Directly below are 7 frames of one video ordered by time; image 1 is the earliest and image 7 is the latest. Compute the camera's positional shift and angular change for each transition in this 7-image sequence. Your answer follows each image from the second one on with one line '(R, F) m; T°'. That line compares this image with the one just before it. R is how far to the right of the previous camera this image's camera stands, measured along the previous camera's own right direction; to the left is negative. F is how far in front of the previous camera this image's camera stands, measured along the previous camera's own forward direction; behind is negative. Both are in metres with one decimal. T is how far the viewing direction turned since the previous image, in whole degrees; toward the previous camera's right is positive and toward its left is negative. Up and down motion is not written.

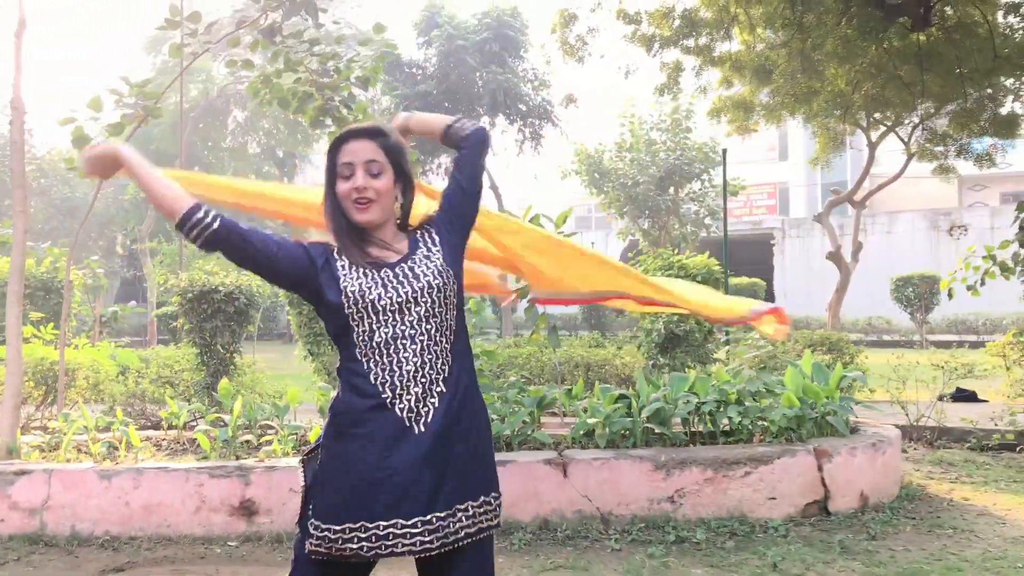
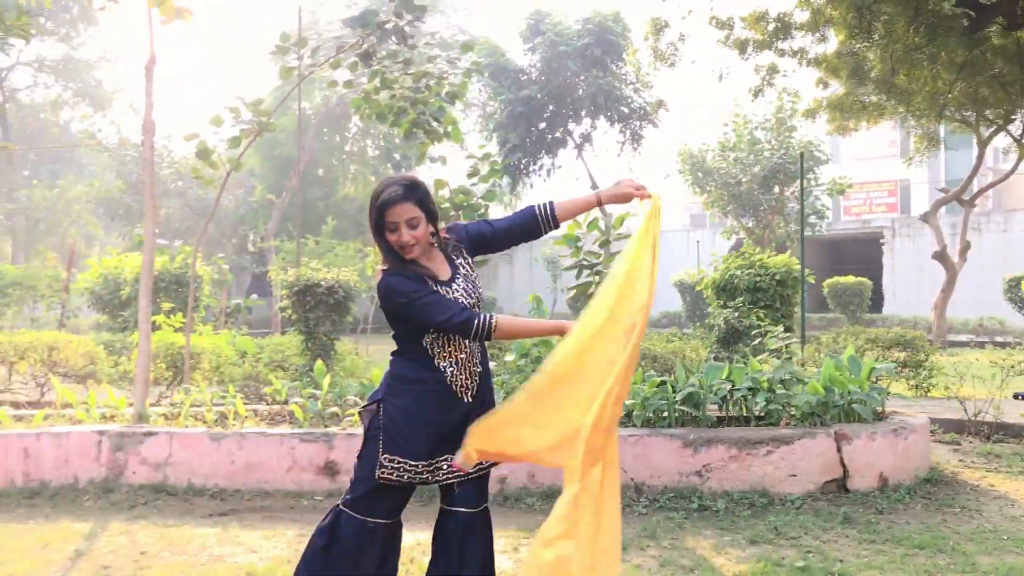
(+0.3, -0.5) m; -7°
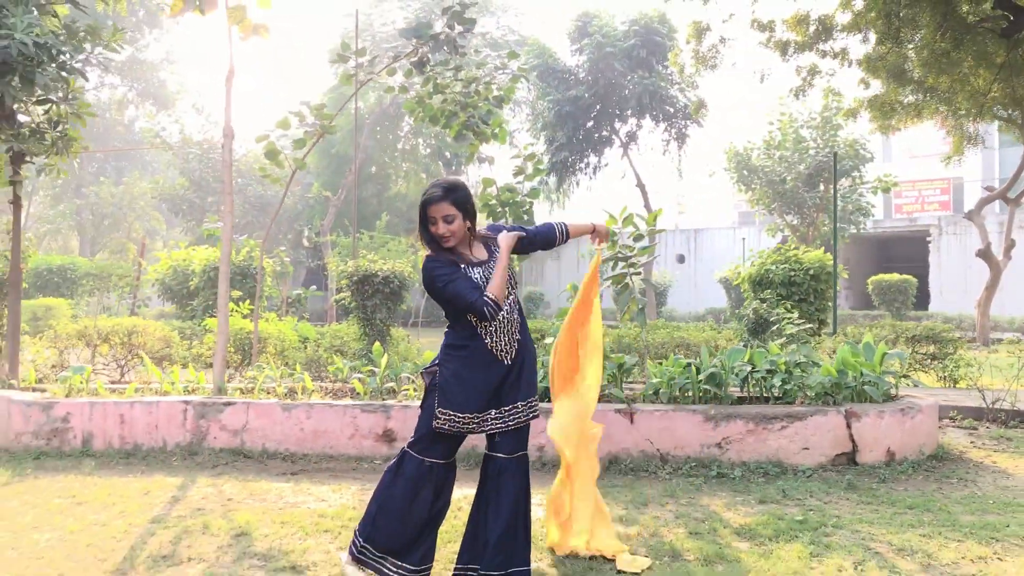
(0.0, -0.5) m; -3°
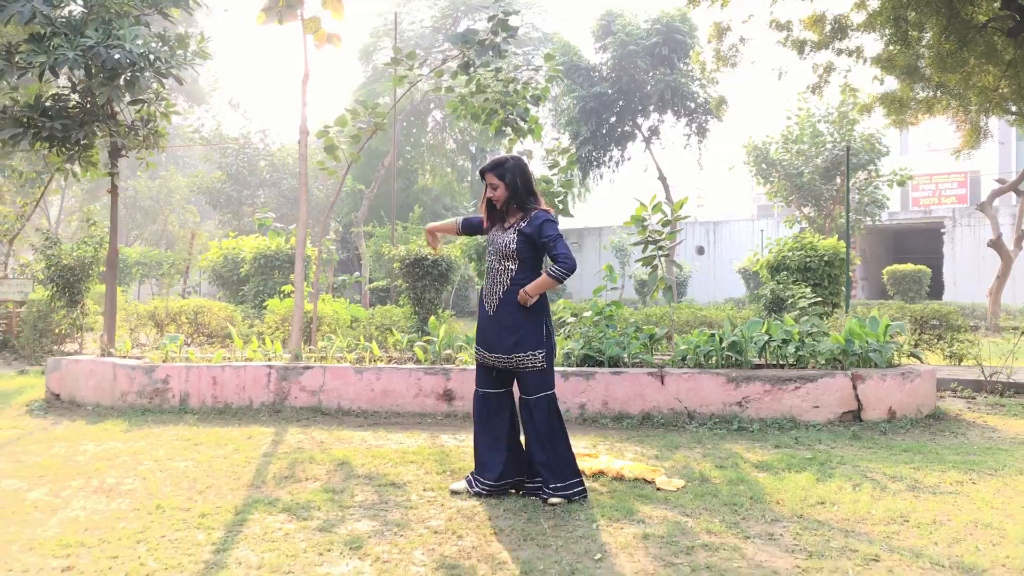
(-0.1, -0.6) m; -1°
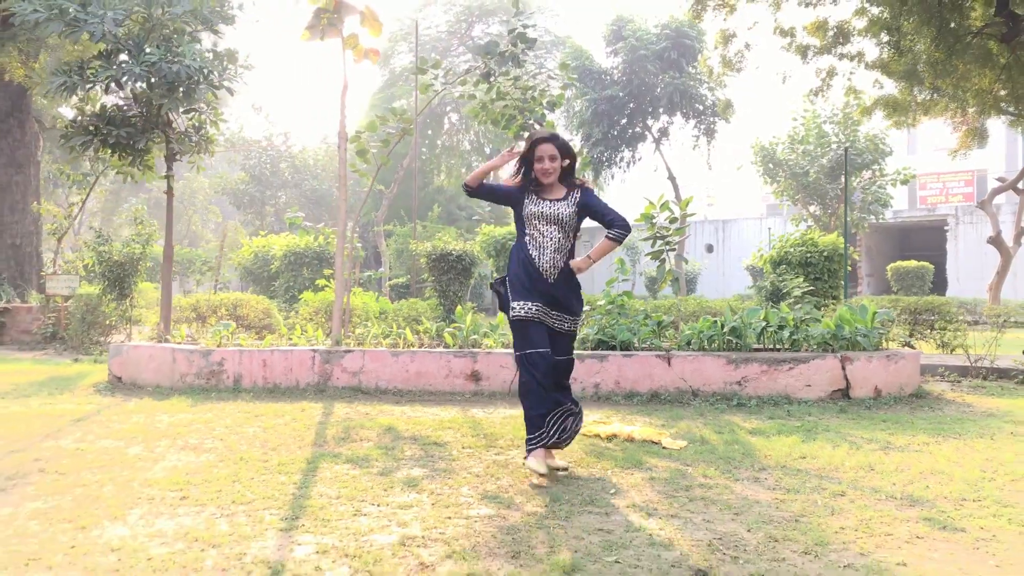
(-0.1, -0.5) m; -1°
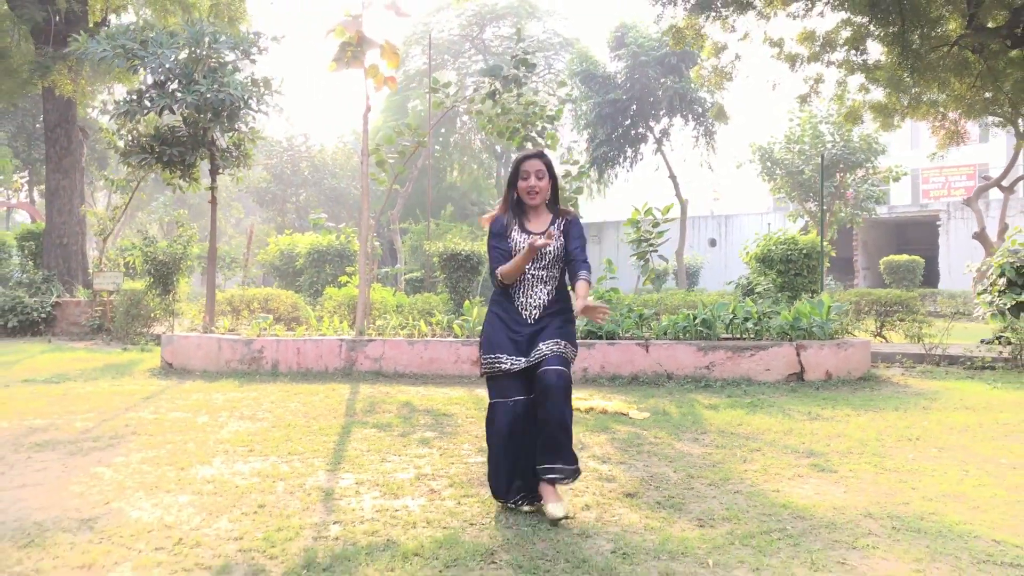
(+0.1, -0.9) m; -1°
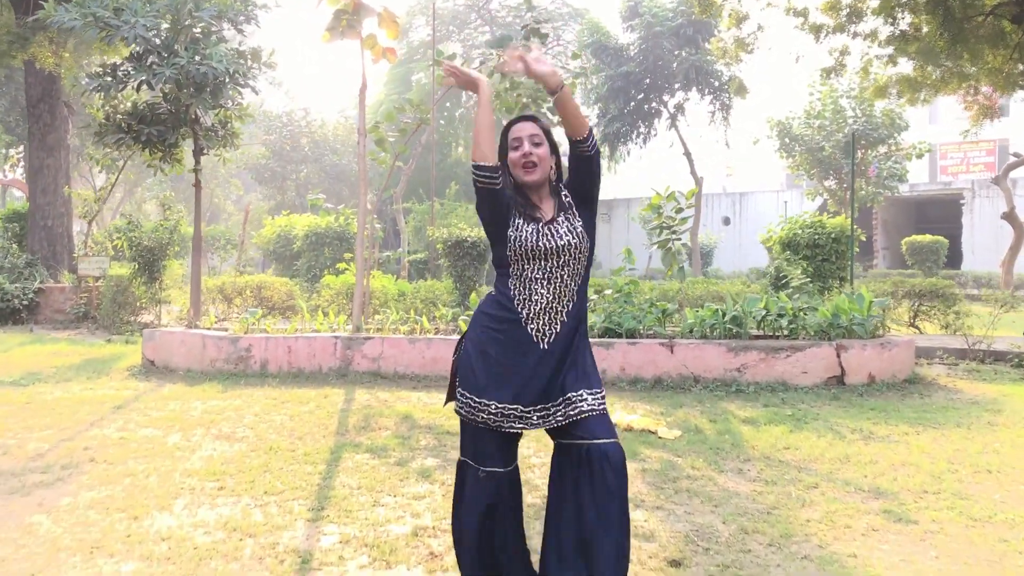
(0.0, +0.6) m; 0°
